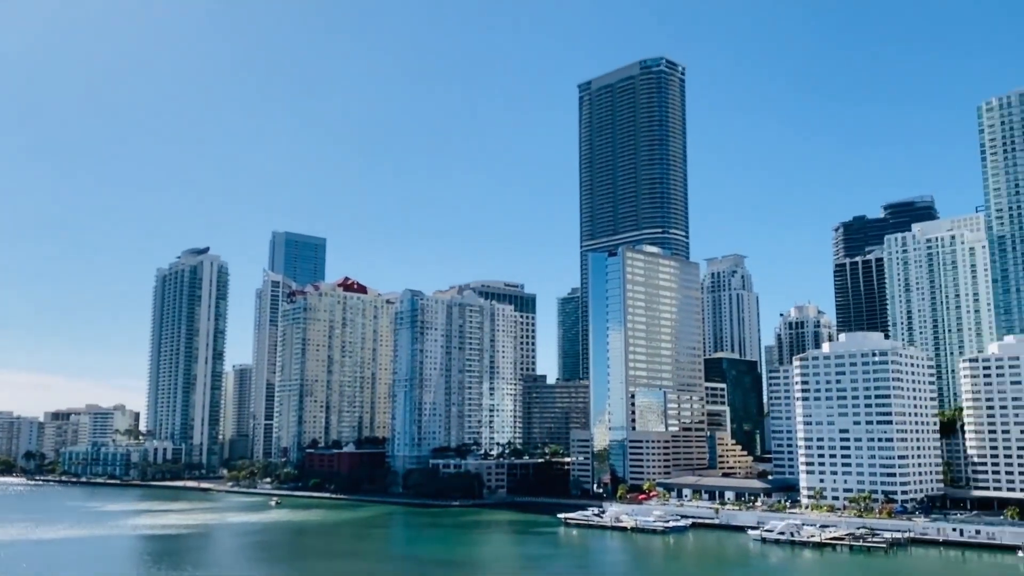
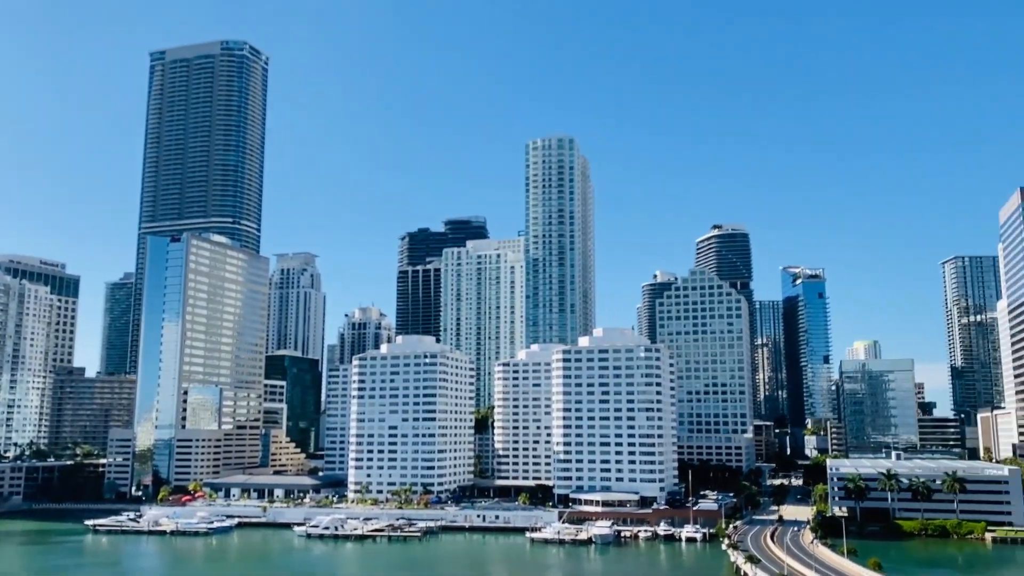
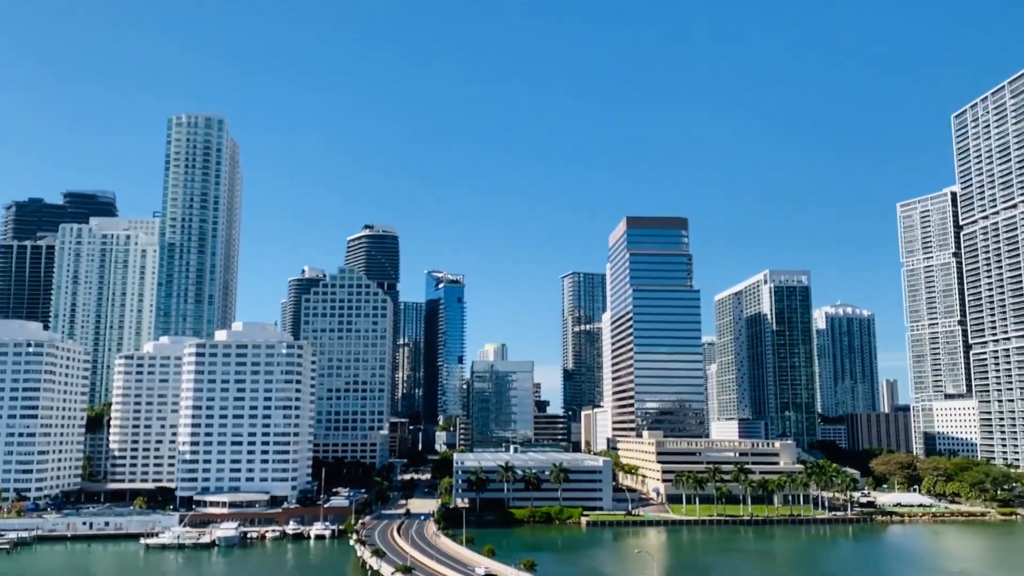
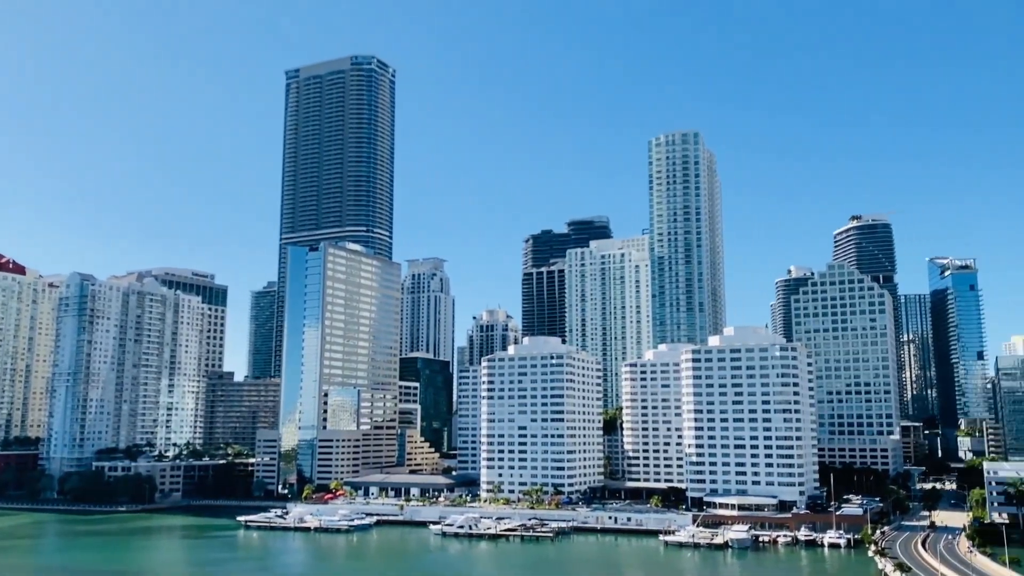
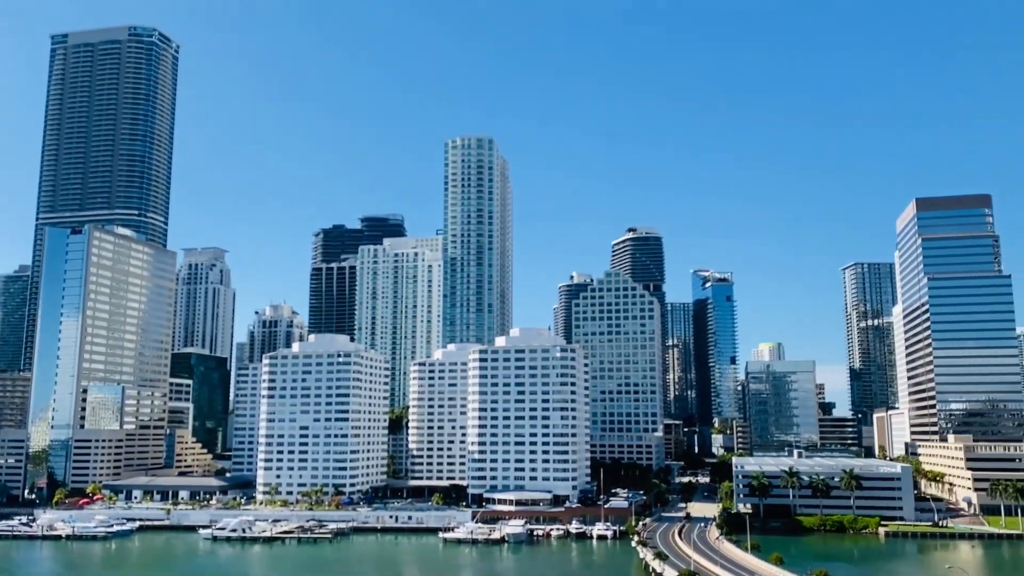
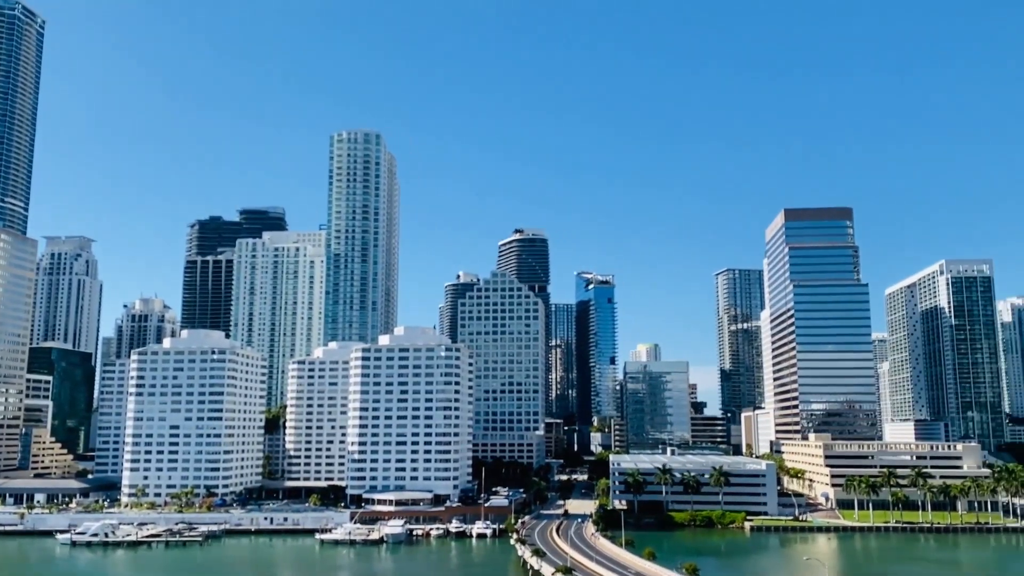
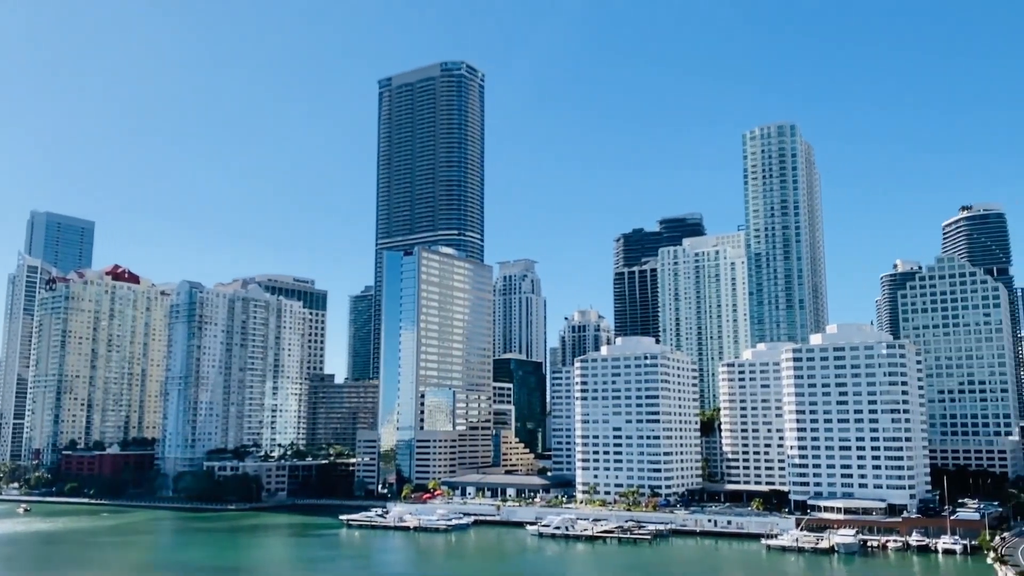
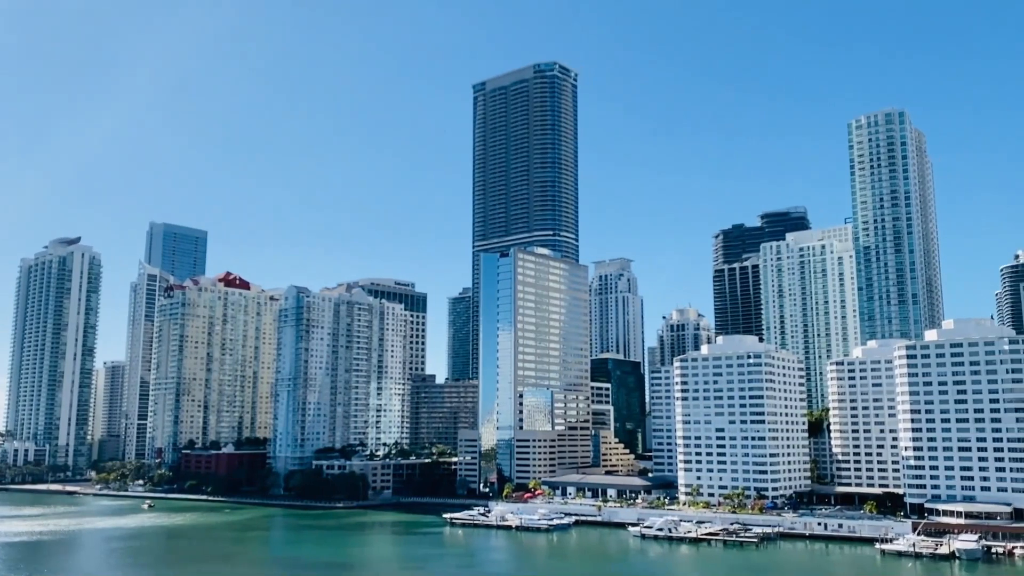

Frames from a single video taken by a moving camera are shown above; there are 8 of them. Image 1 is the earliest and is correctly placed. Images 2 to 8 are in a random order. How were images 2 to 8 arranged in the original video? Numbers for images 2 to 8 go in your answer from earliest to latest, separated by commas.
8, 7, 4, 2, 5, 6, 3
